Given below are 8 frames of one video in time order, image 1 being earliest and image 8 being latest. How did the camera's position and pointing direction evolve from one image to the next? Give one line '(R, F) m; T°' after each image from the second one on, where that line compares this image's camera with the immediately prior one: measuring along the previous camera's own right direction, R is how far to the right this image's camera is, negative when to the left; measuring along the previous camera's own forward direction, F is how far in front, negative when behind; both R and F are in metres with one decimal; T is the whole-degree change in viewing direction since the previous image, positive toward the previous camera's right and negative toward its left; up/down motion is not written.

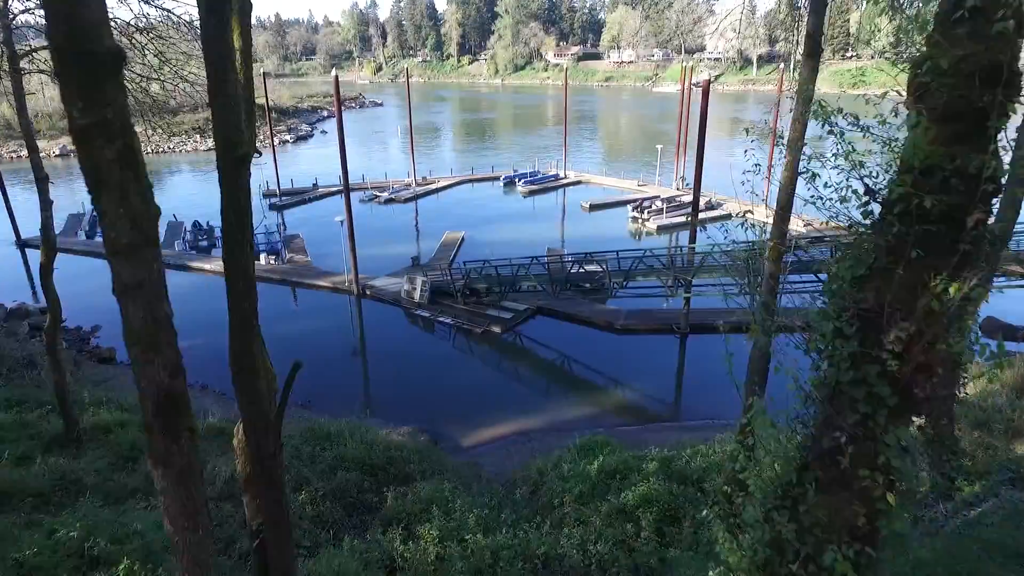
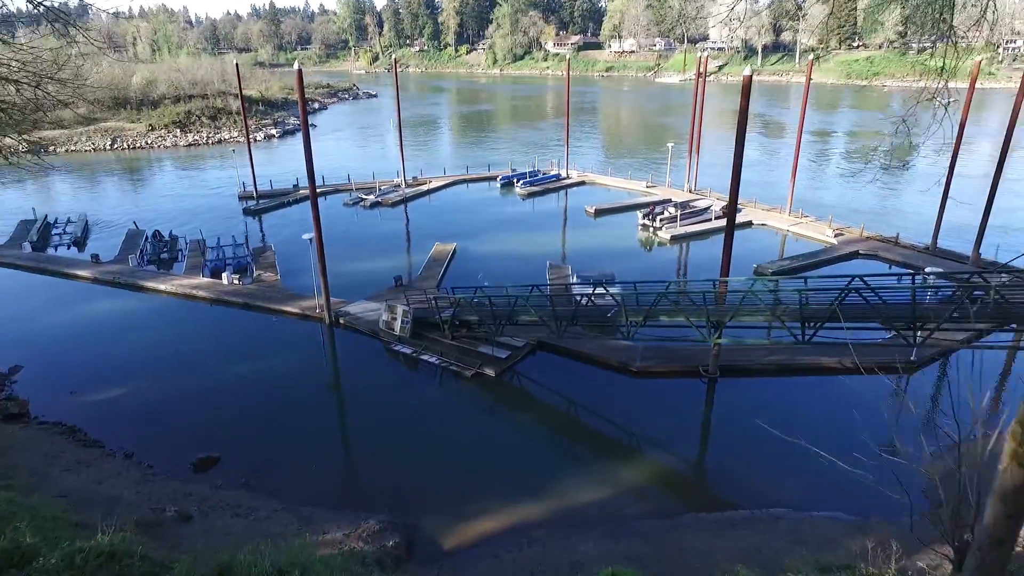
(+0.1, +2.9) m; 0°
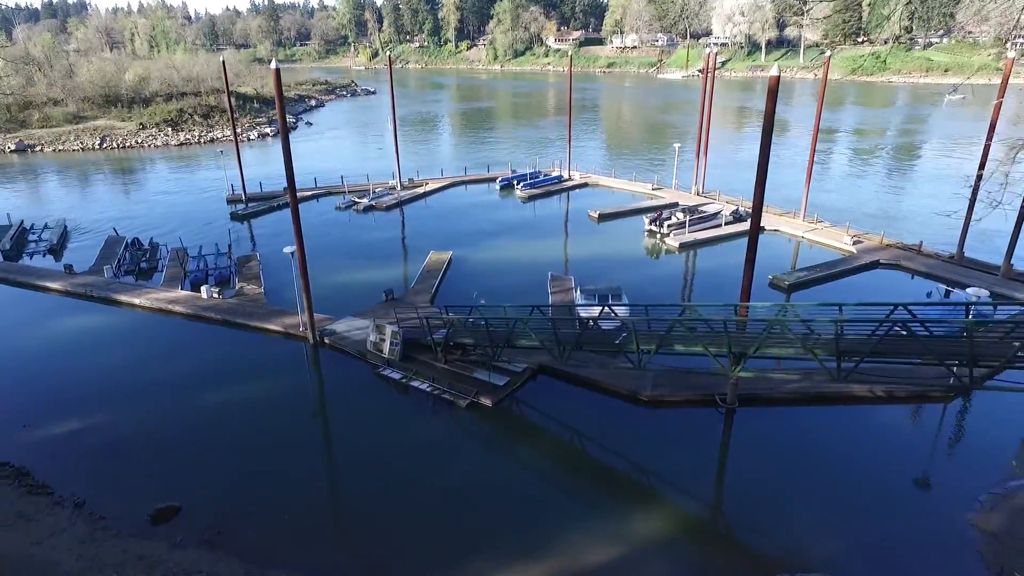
(+0.1, +1.4) m; 0°
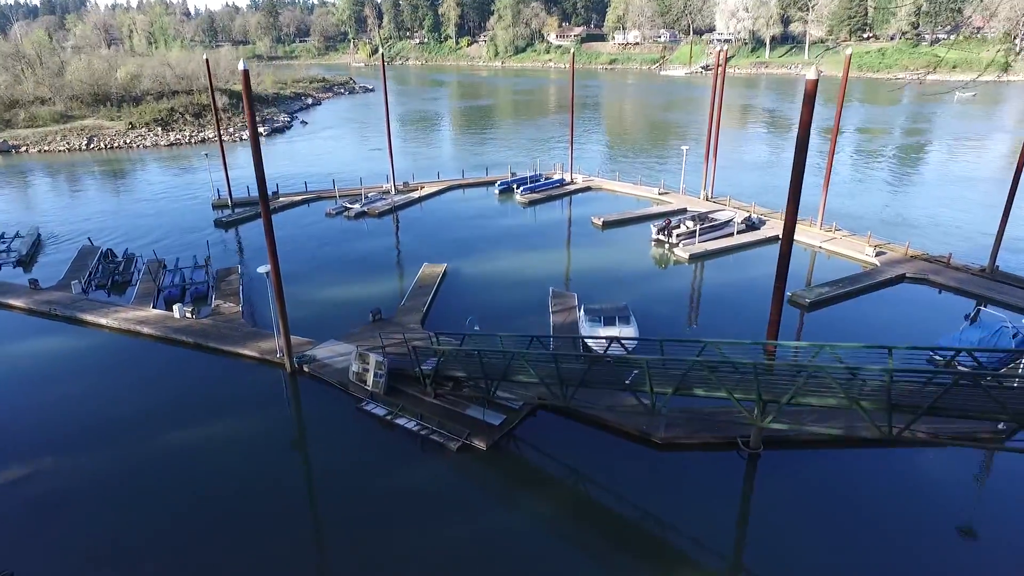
(+0.1, +1.6) m; 0°
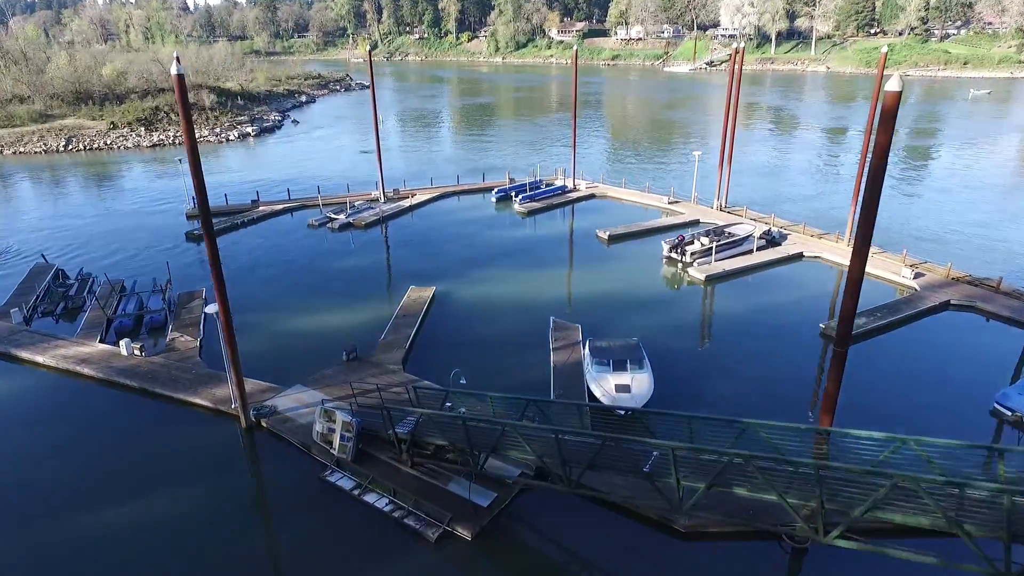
(+0.2, +2.3) m; 0°
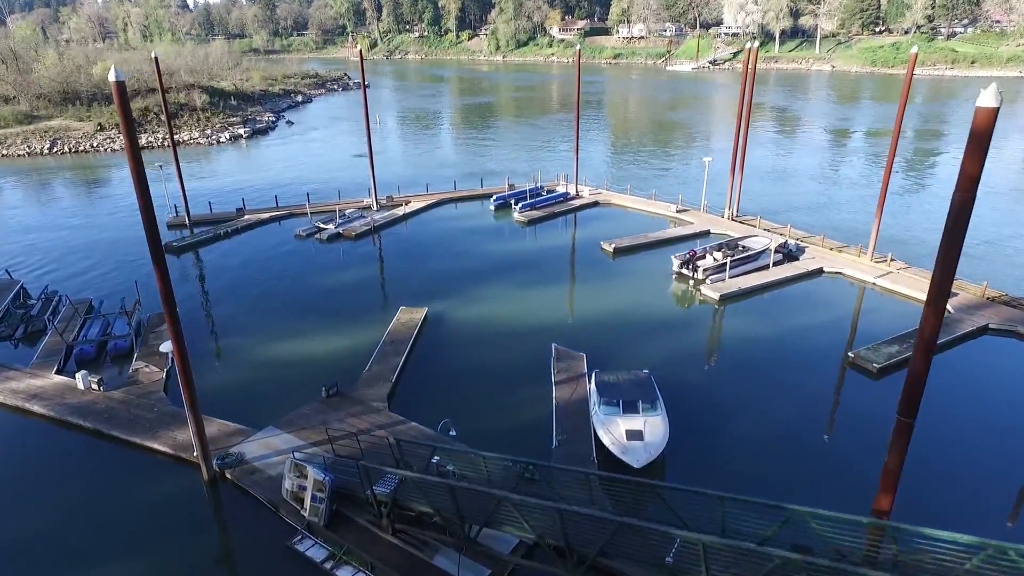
(+0.1, +1.6) m; 0°
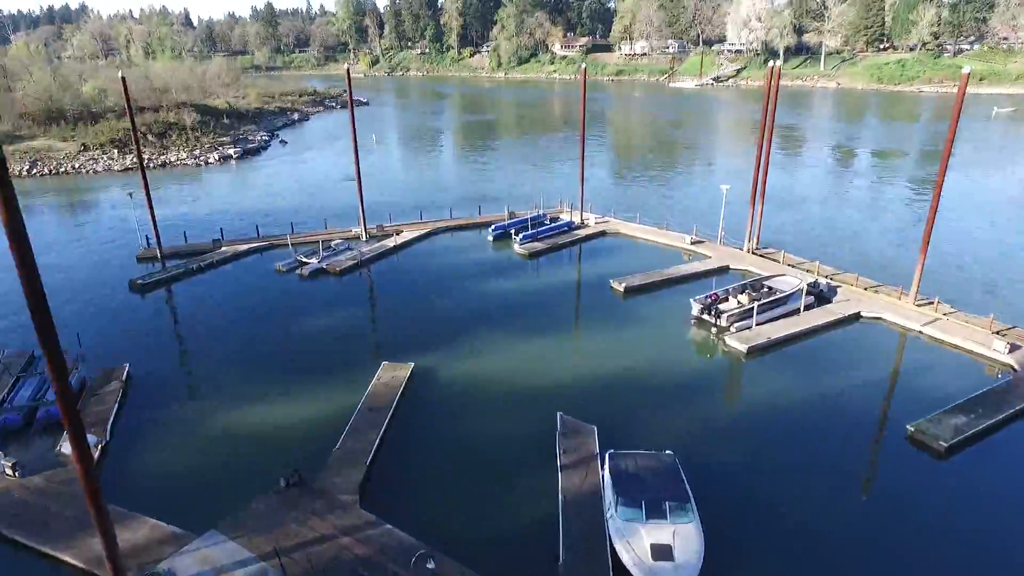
(+0.1, +2.4) m; 0°
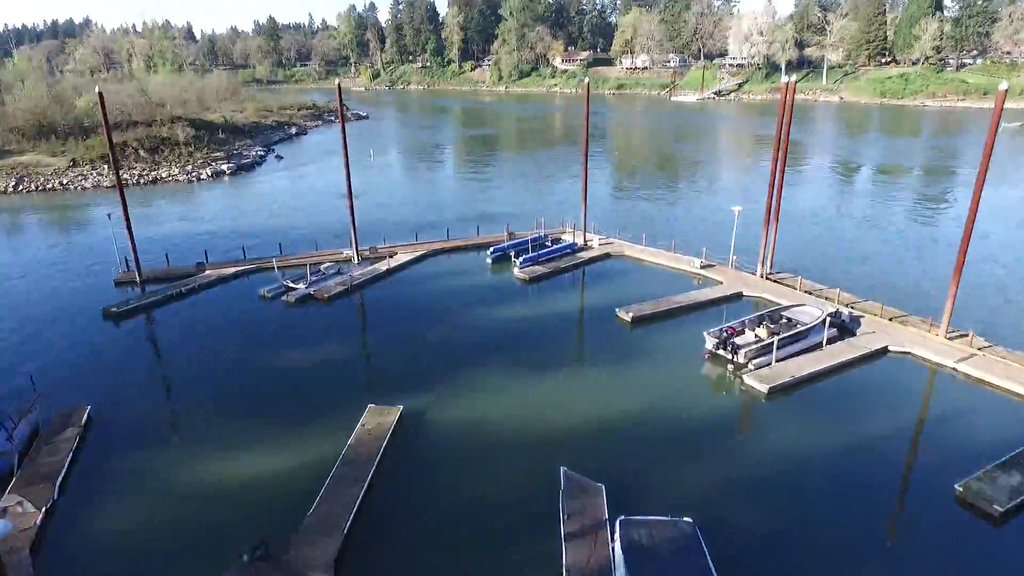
(+0.1, +1.4) m; 0°
